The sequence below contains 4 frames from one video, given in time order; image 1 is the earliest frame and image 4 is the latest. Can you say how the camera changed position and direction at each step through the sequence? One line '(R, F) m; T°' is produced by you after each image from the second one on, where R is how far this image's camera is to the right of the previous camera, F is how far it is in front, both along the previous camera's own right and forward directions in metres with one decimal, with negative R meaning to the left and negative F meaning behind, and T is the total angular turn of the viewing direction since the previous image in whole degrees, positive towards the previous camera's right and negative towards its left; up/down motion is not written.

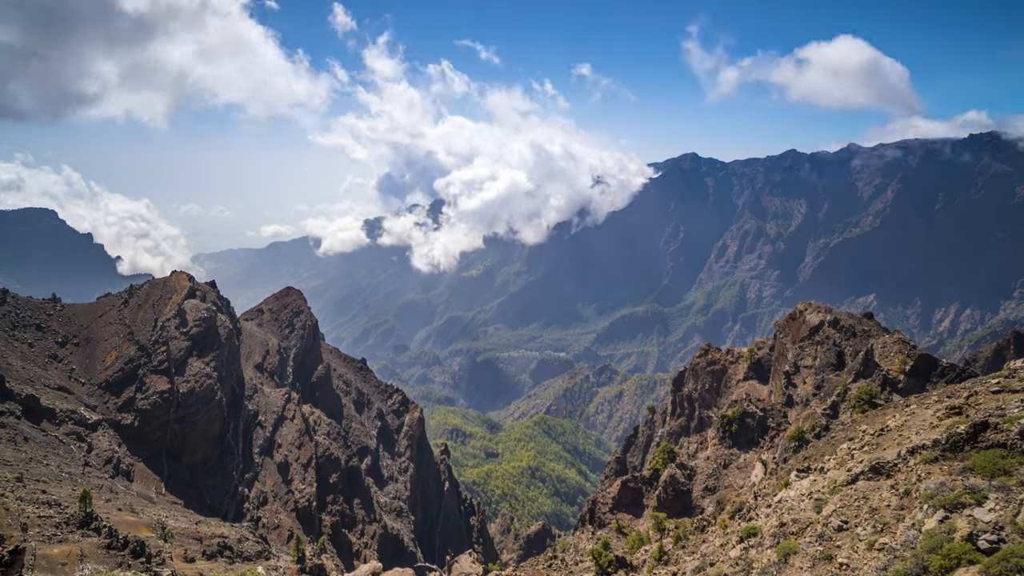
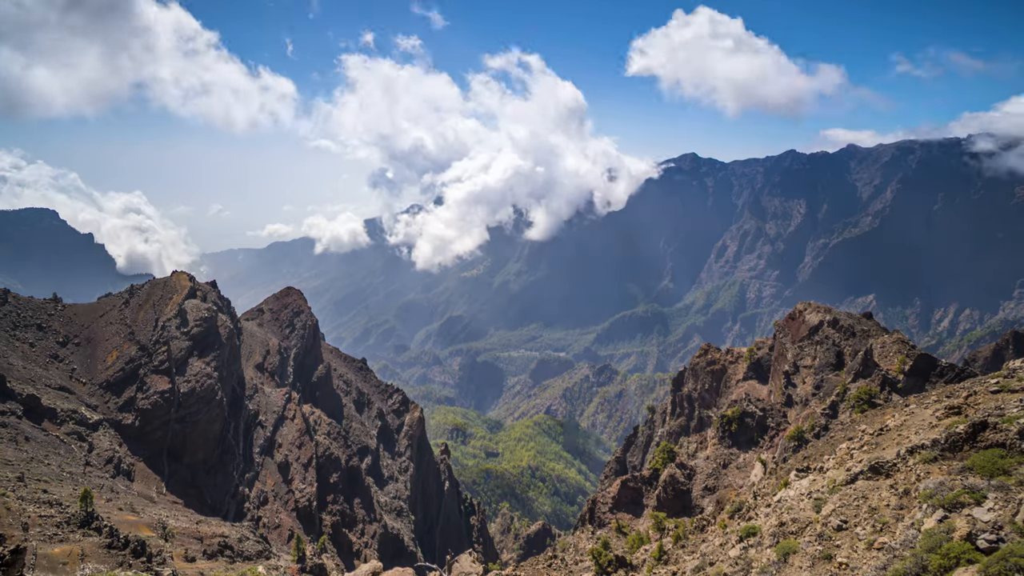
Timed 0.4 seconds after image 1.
(0.0, -0.1) m; 0°
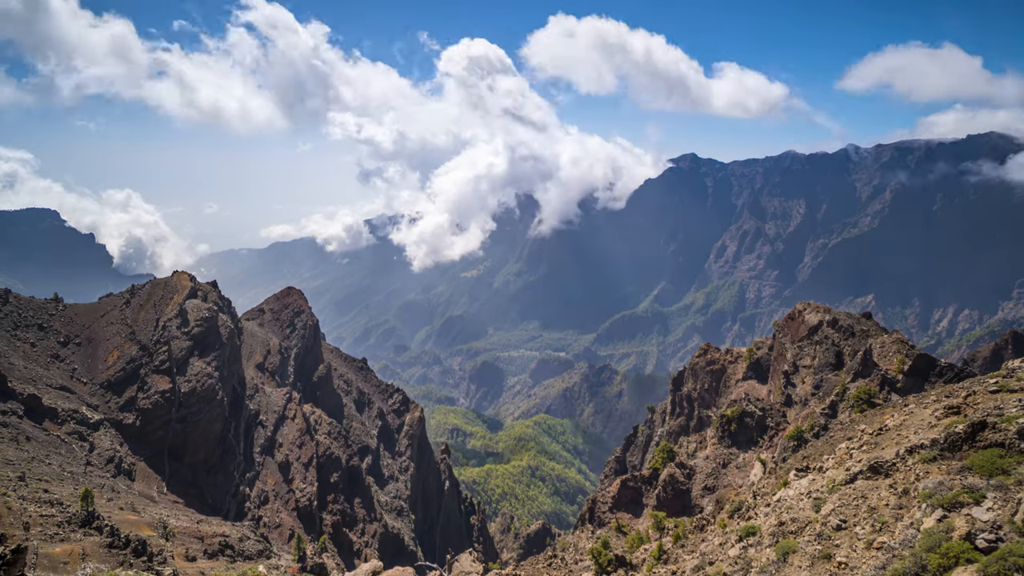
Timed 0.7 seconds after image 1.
(0.0, -0.1) m; 0°
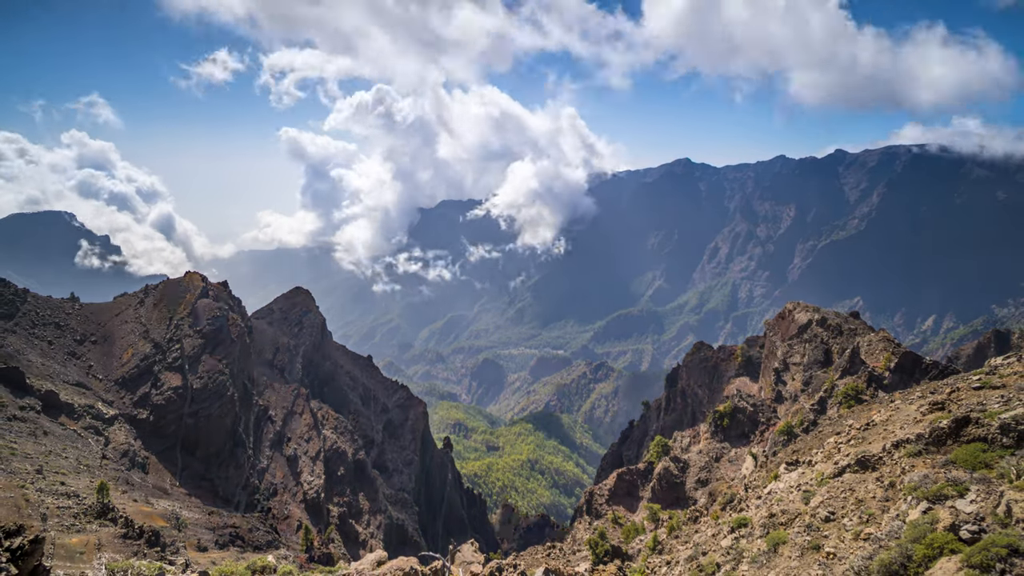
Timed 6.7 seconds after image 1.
(-0.3, -2.4) m; 0°
